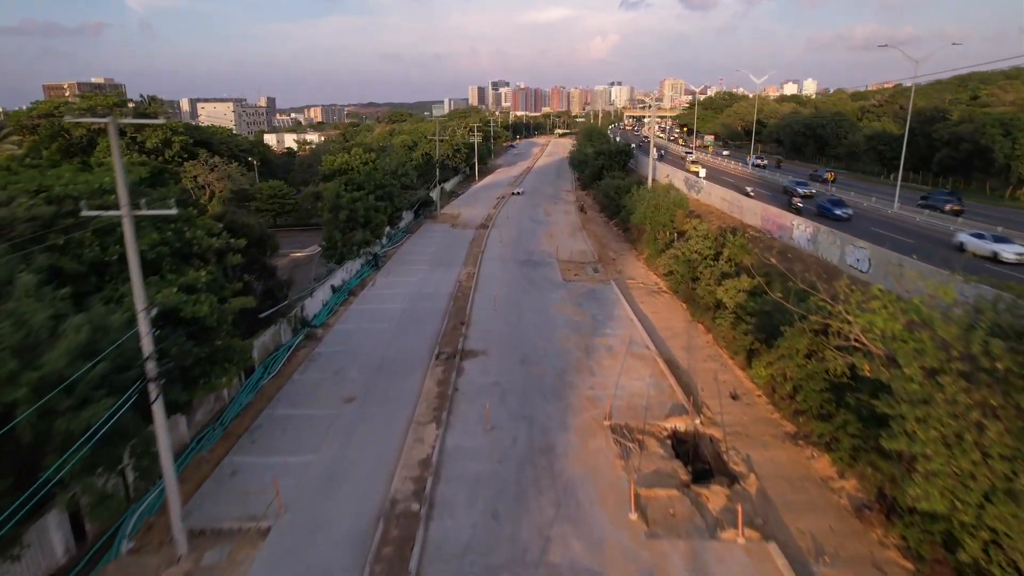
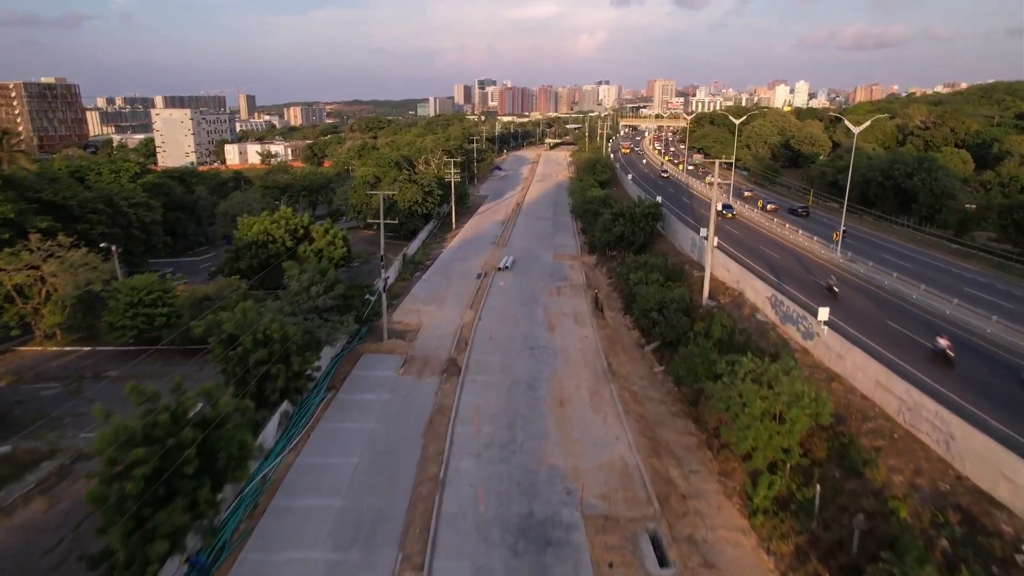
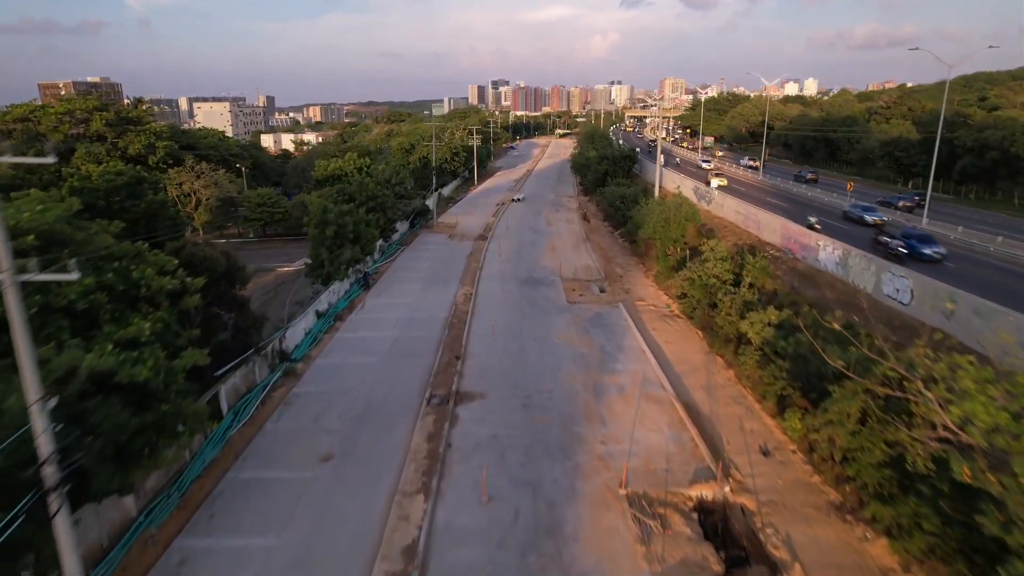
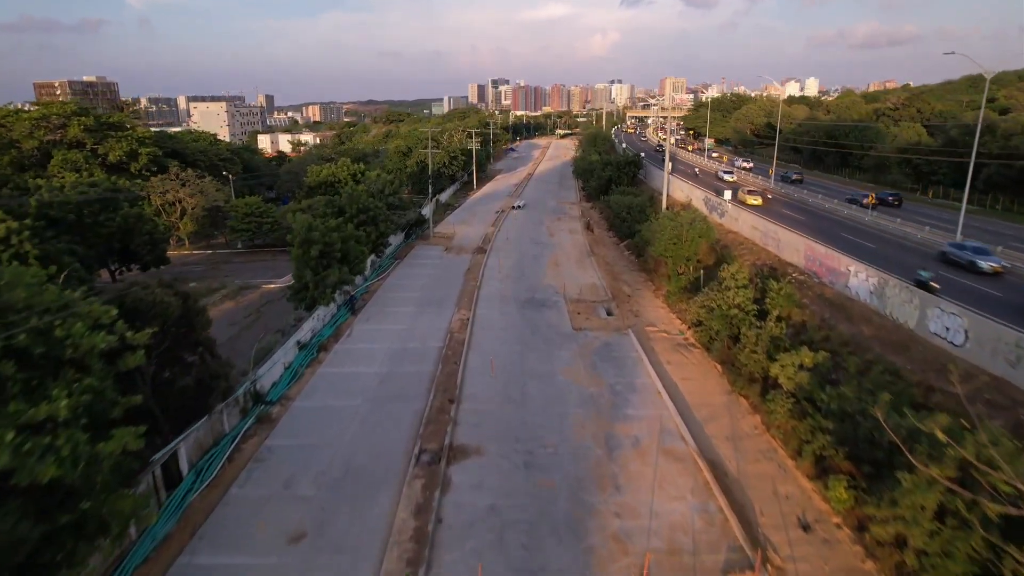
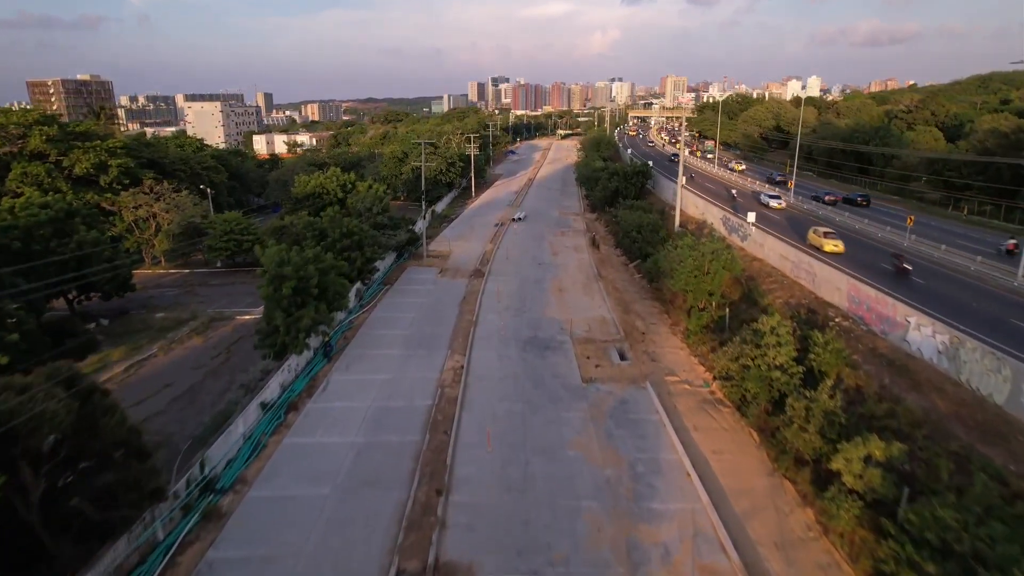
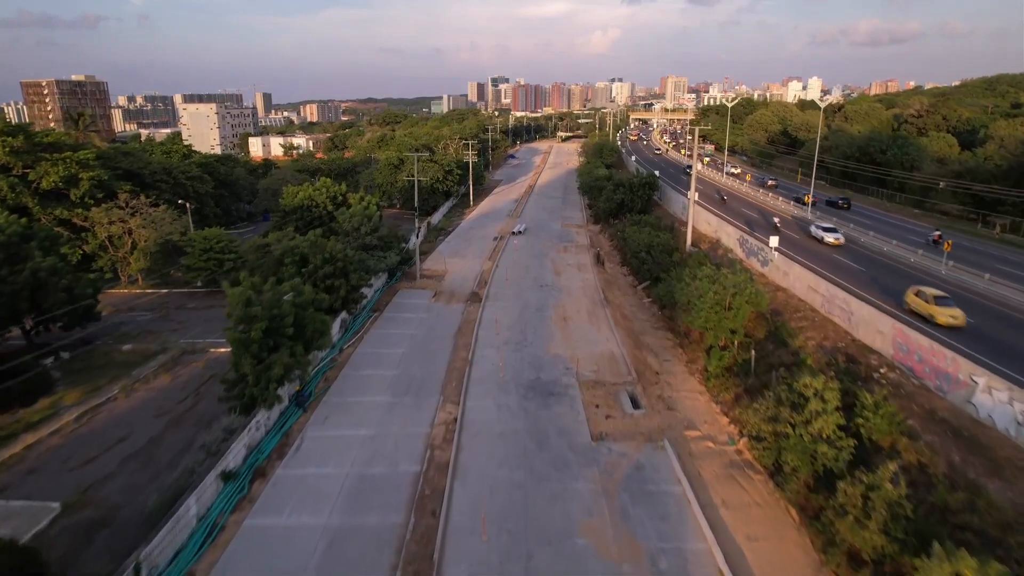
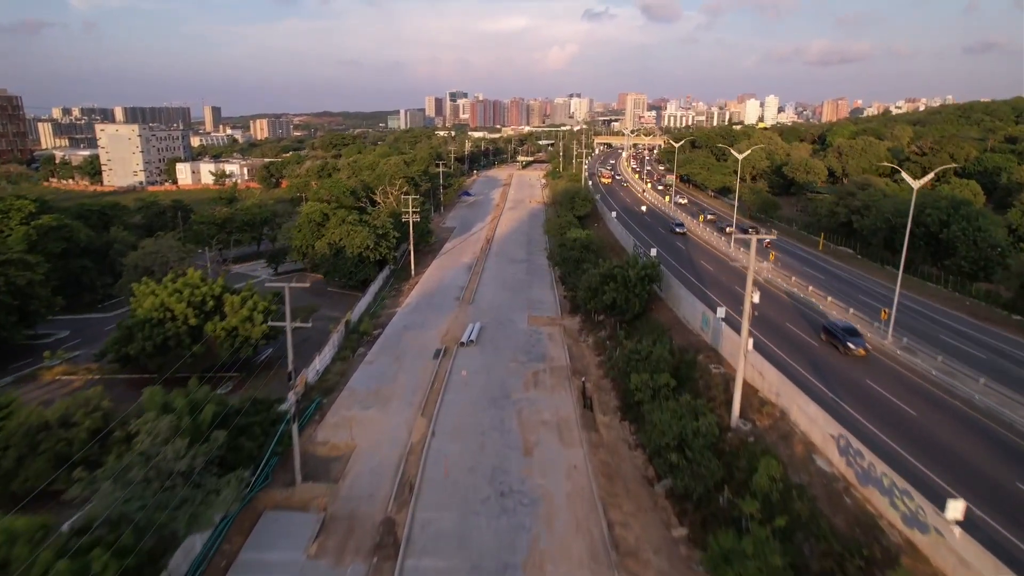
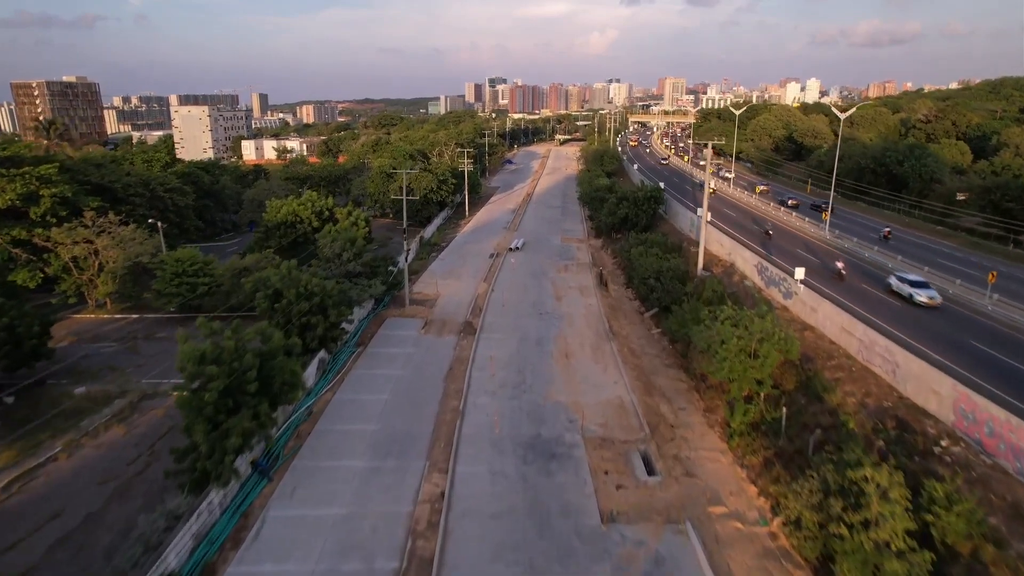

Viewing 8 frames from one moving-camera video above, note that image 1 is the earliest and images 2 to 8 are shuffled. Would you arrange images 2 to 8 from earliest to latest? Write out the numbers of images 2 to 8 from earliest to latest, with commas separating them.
3, 4, 5, 6, 8, 2, 7
